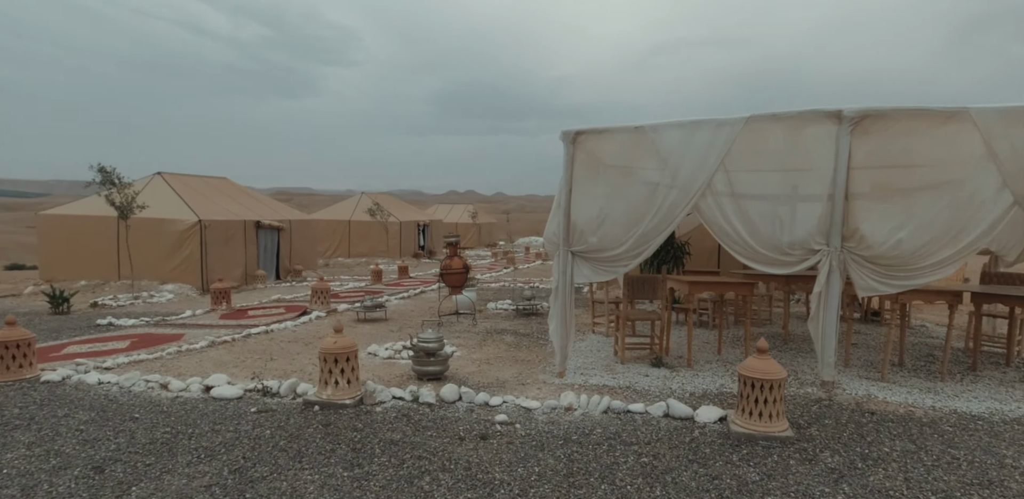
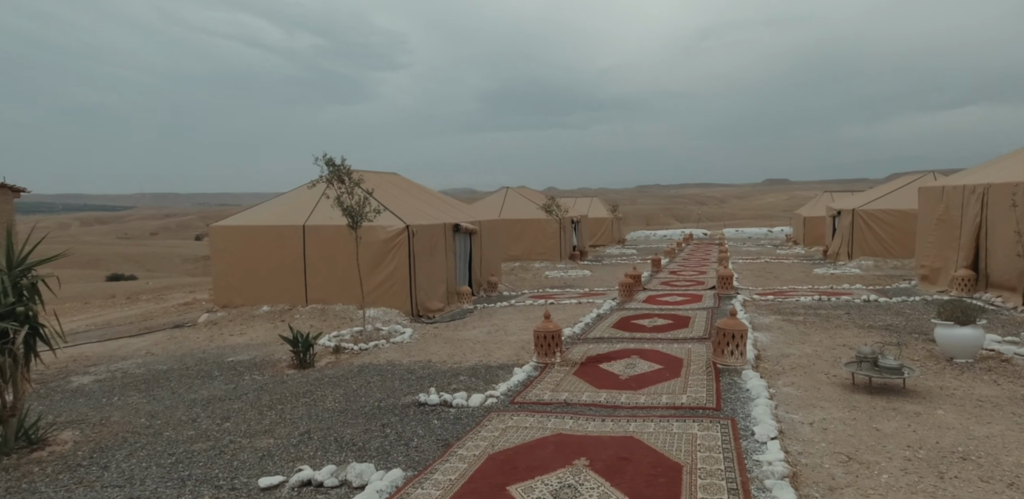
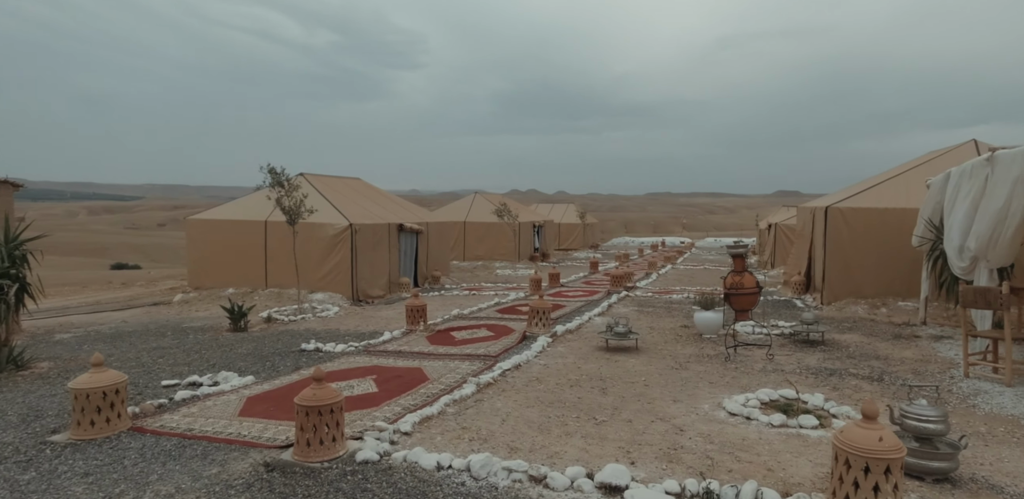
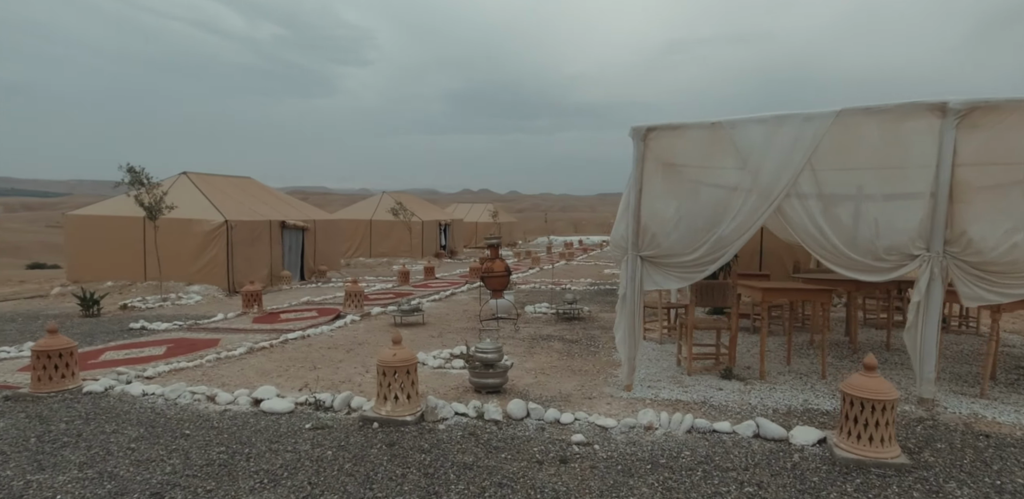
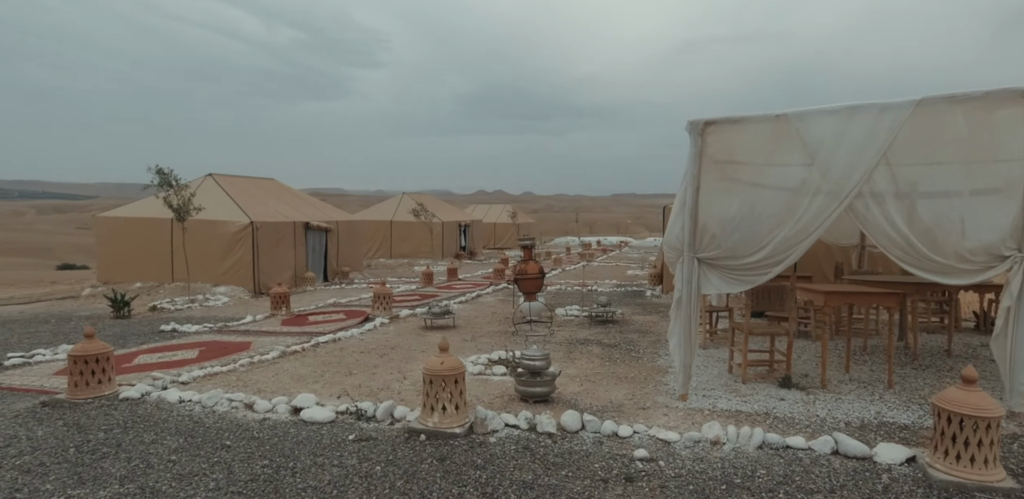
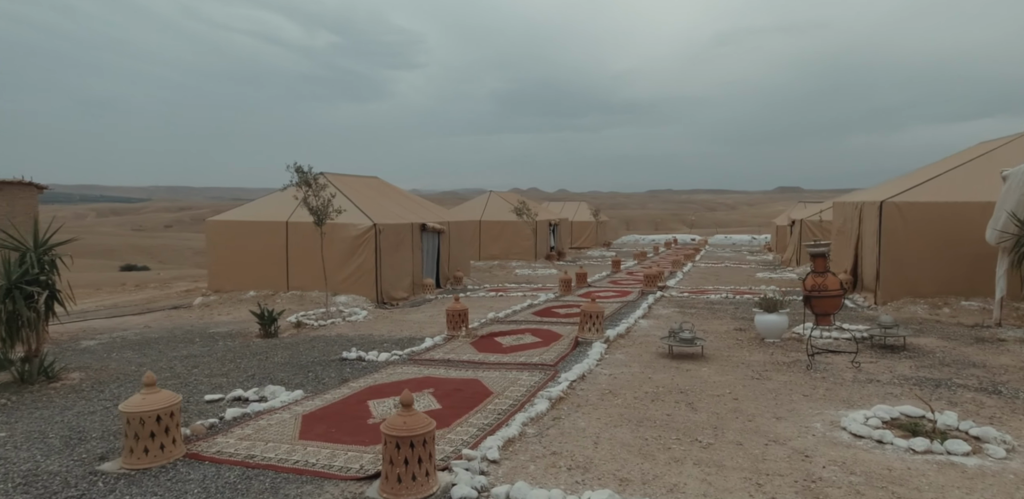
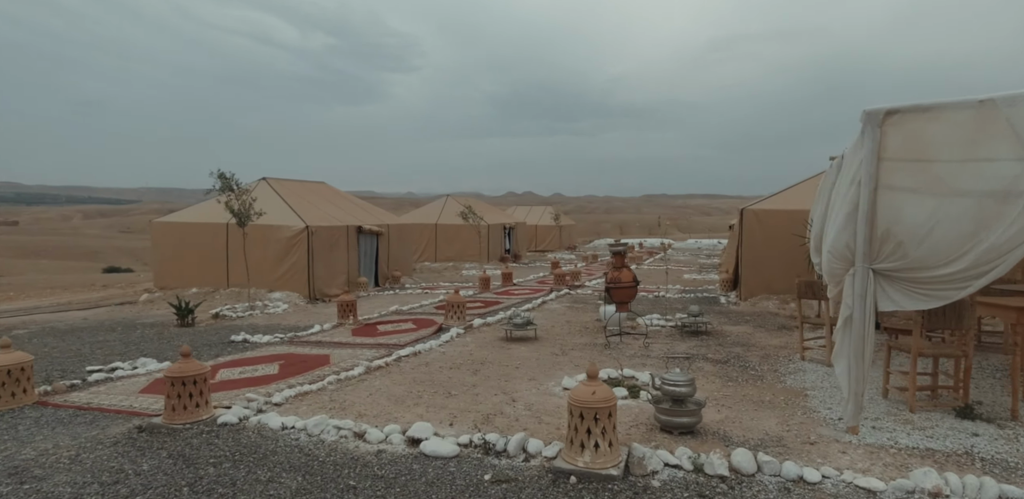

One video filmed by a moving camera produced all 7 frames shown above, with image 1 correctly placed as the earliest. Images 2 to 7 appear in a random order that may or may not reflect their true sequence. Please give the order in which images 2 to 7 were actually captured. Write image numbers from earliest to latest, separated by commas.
4, 5, 7, 3, 6, 2
